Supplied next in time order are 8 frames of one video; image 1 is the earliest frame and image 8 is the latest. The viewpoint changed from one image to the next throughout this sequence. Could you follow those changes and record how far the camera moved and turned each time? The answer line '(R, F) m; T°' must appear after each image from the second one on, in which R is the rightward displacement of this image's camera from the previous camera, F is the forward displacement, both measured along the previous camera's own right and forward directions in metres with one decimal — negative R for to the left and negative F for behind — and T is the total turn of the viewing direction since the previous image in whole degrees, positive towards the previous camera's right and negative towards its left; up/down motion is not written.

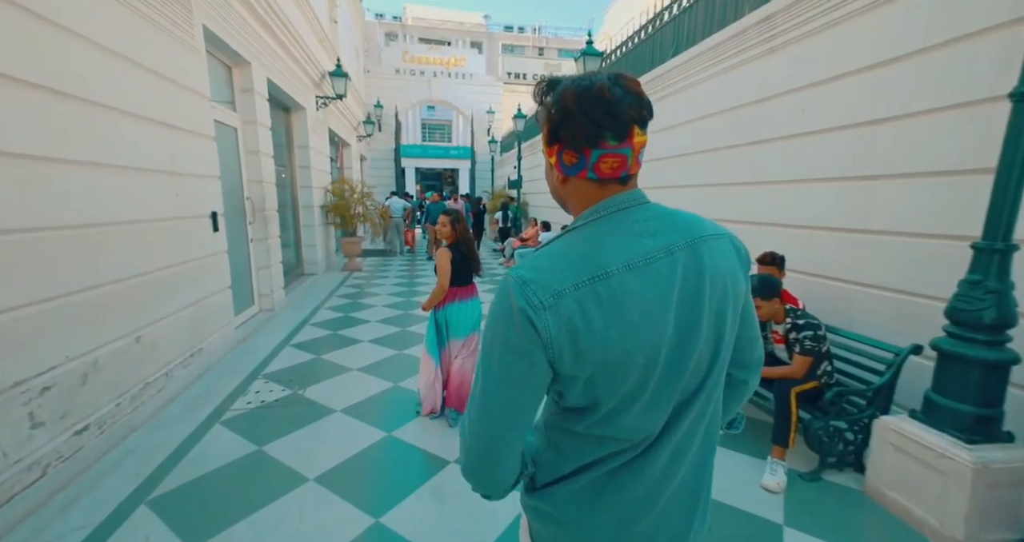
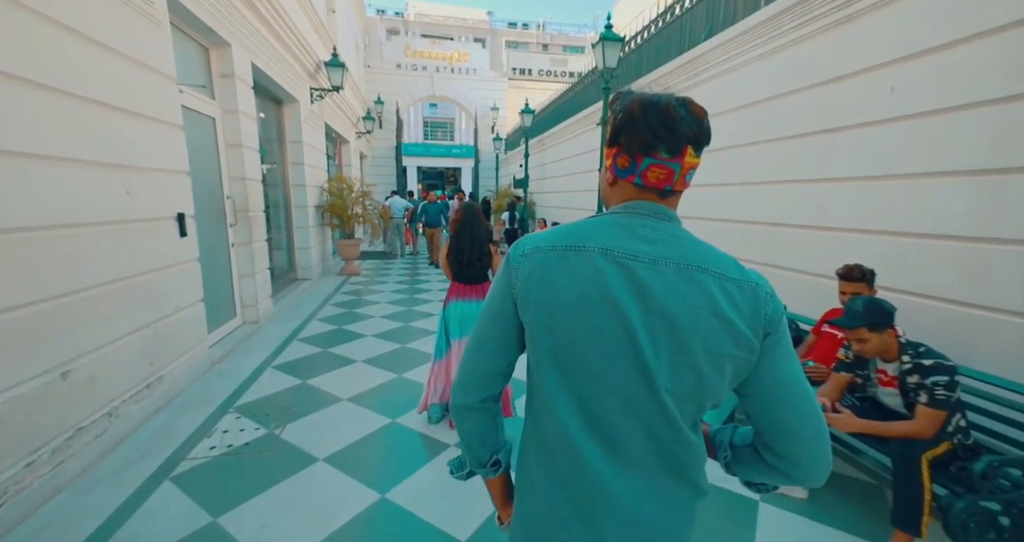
(-0.1, +0.5) m; 0°
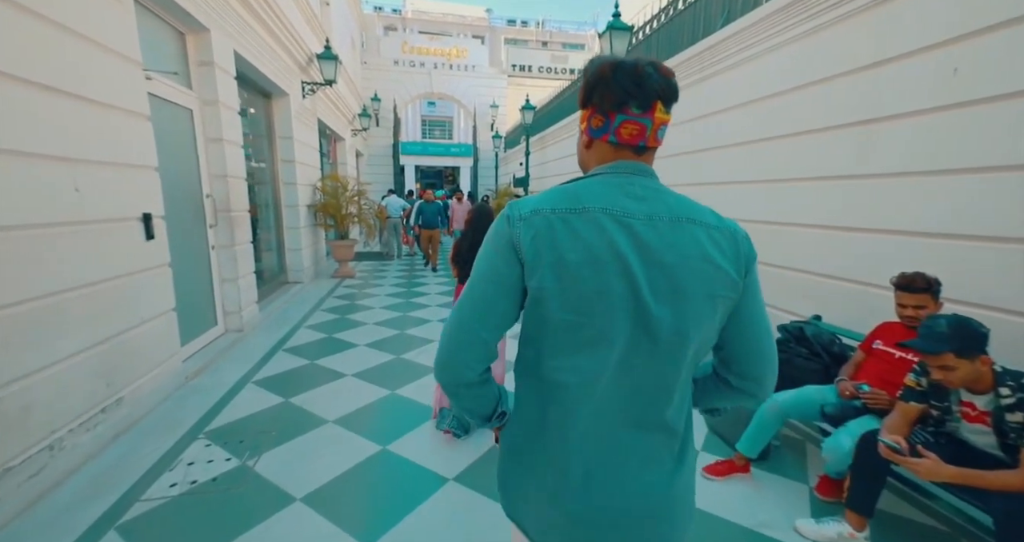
(0.0, +0.3) m; 0°
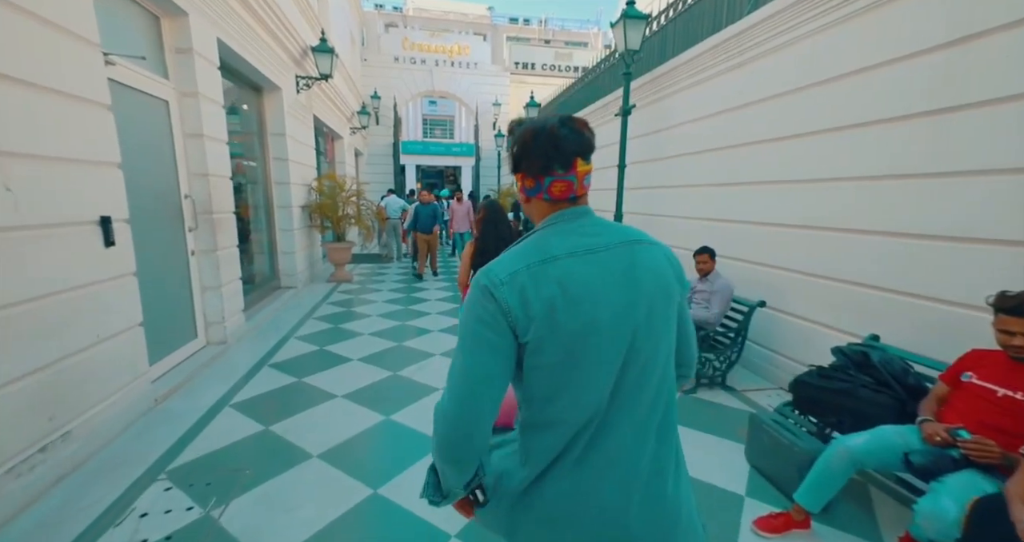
(-0.1, +0.3) m; 0°
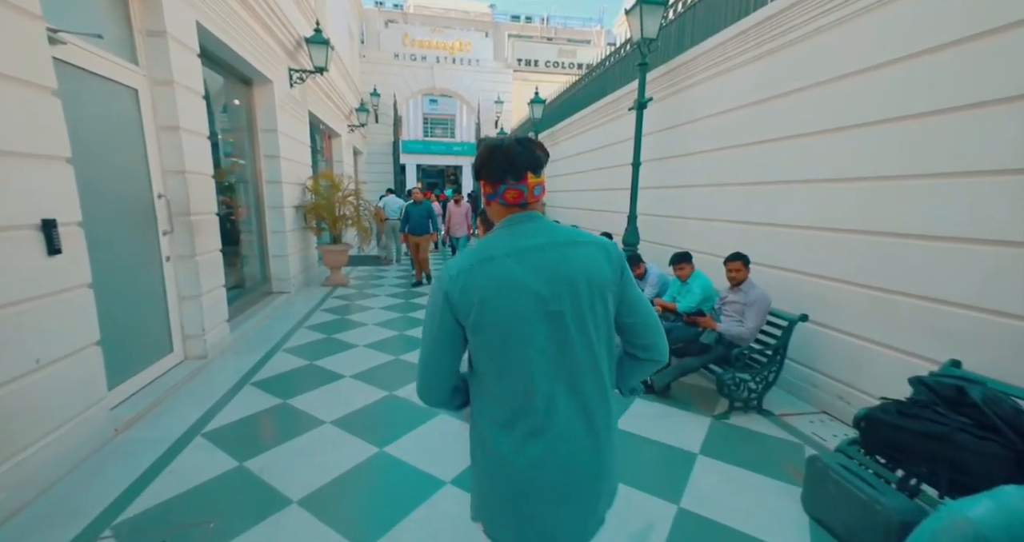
(-0.1, +0.4) m; 0°
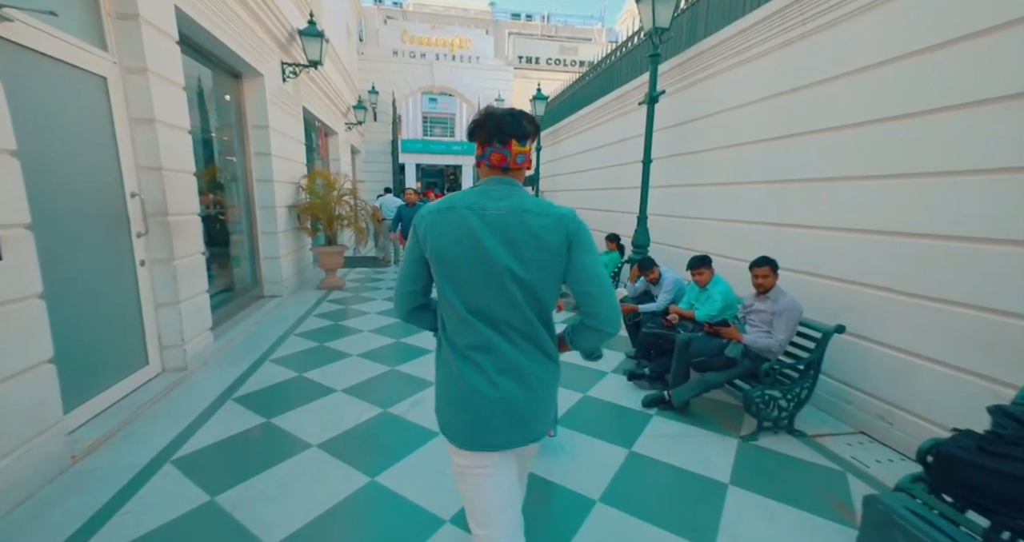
(0.0, +0.3) m; 0°
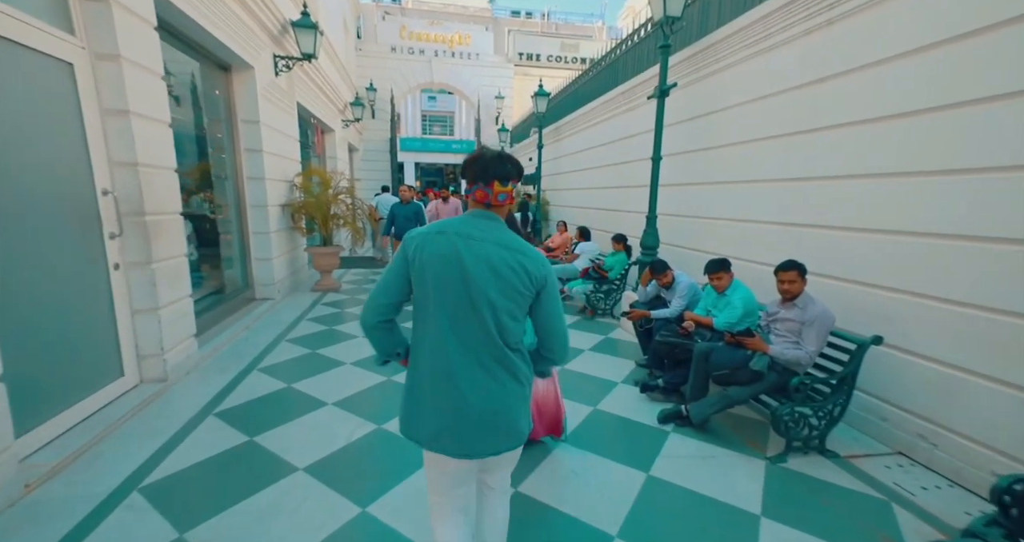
(0.0, +0.2) m; 0°
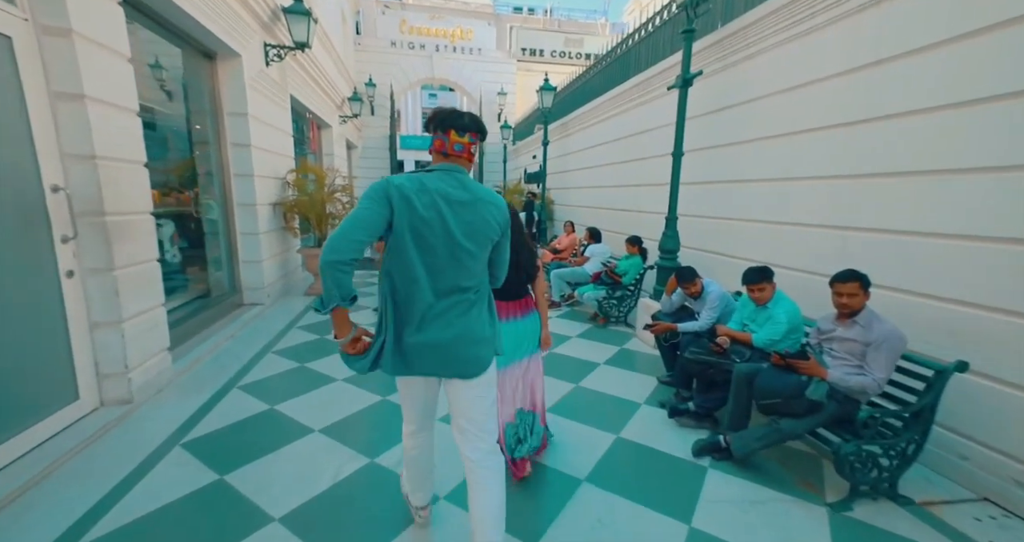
(-0.1, +0.4) m; 0°
